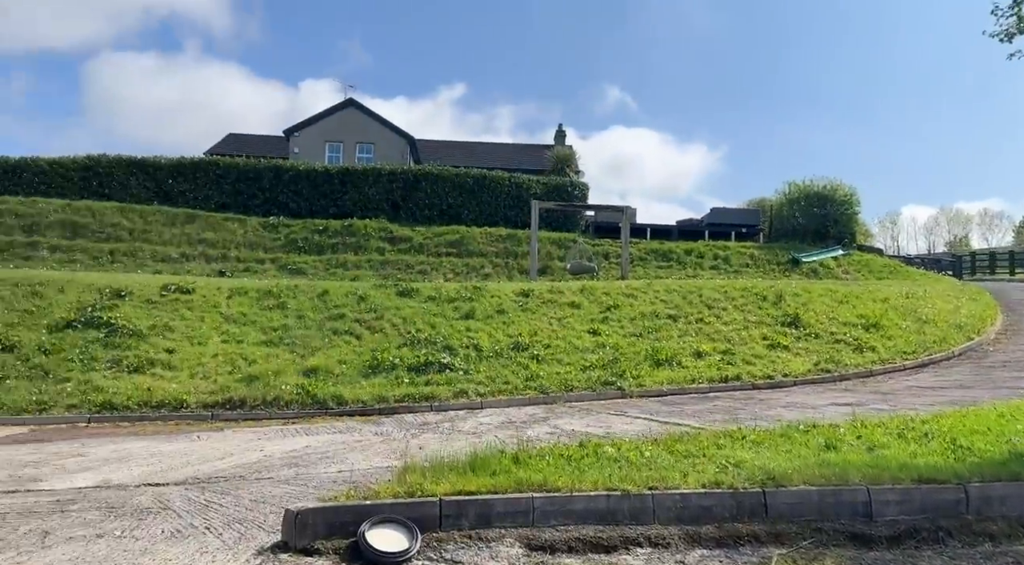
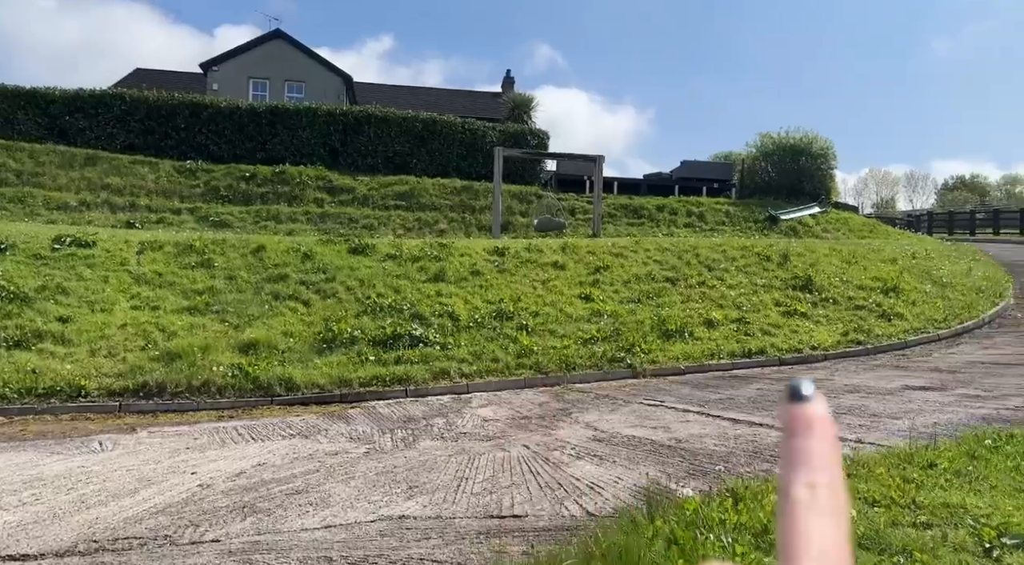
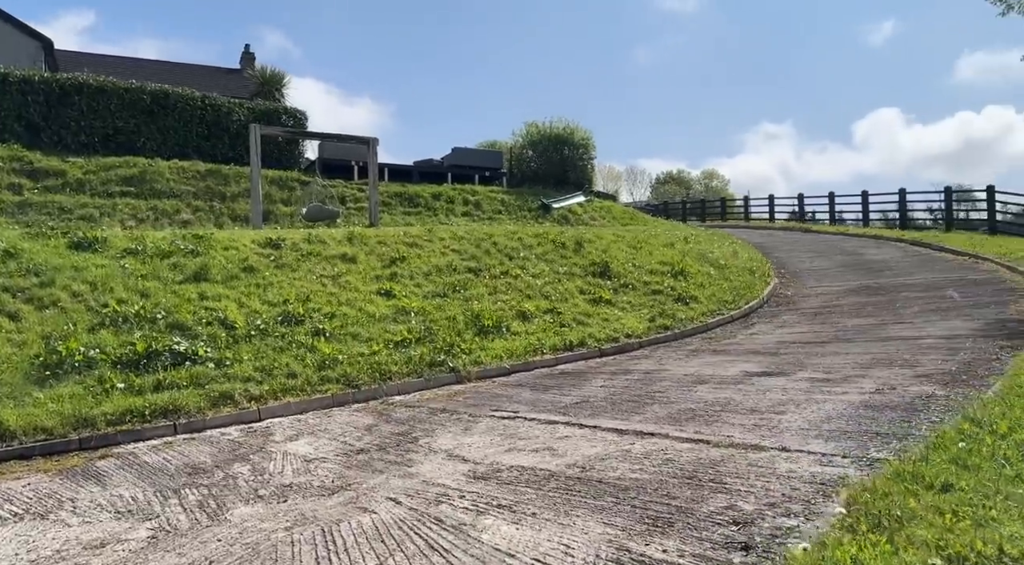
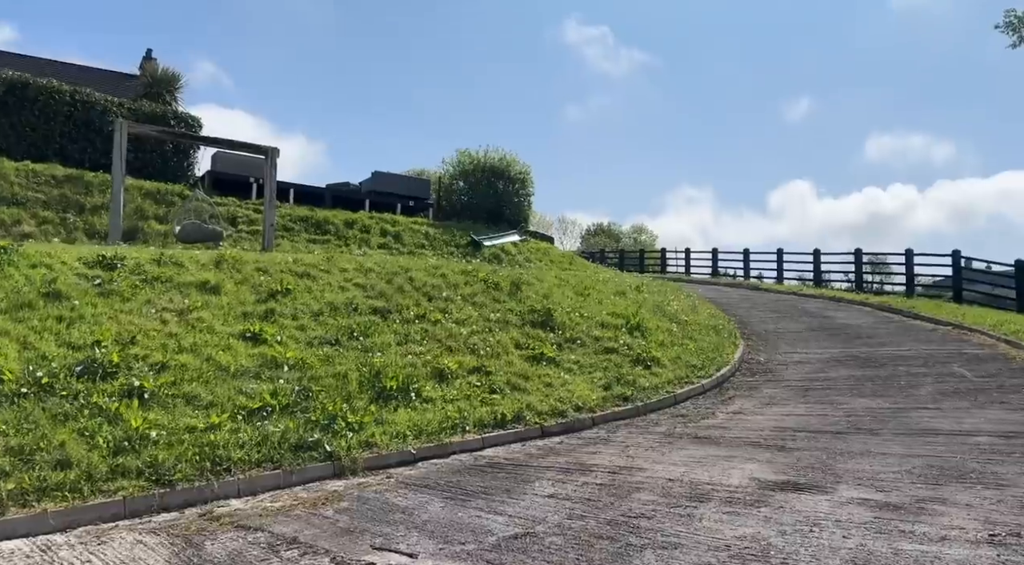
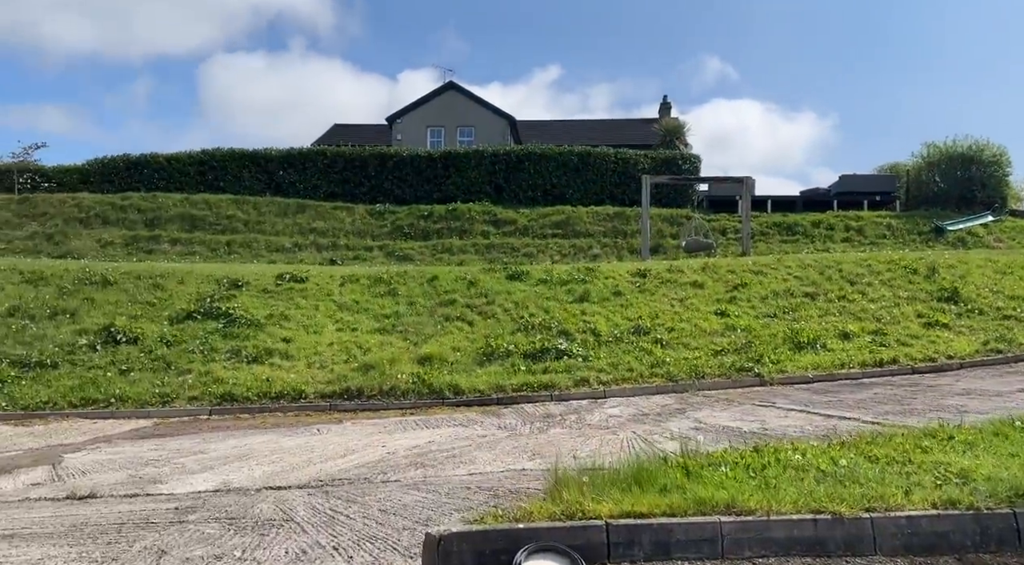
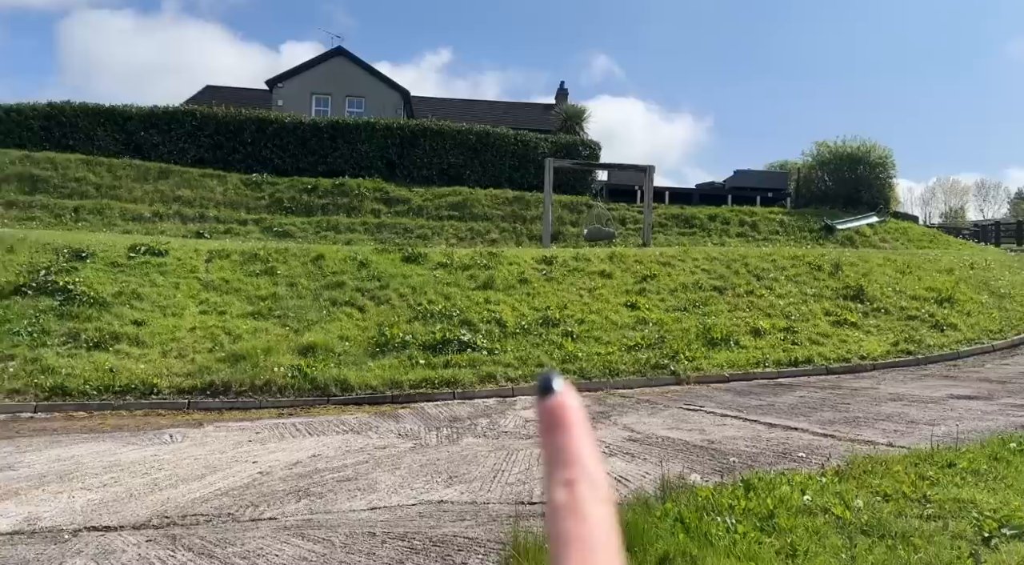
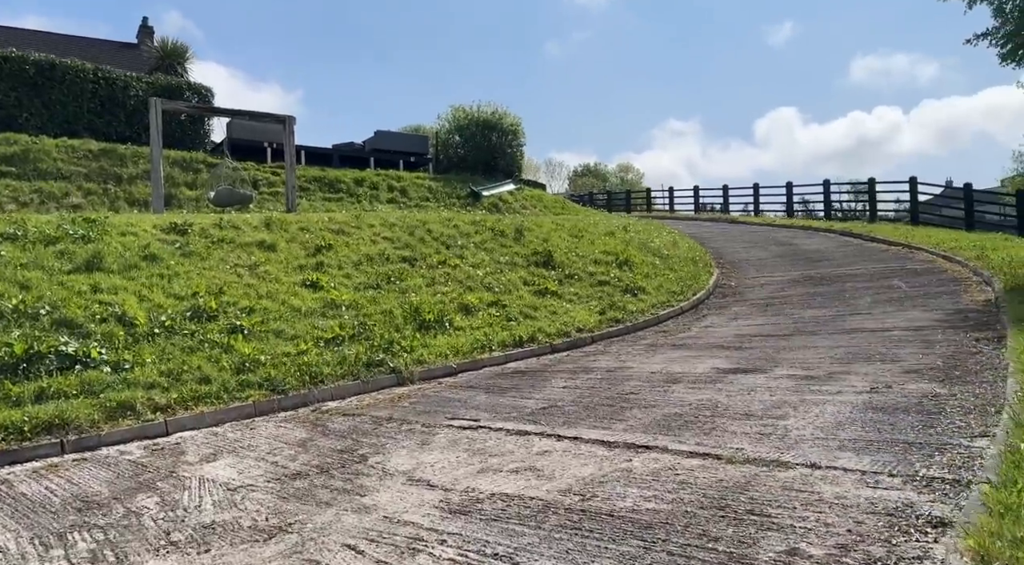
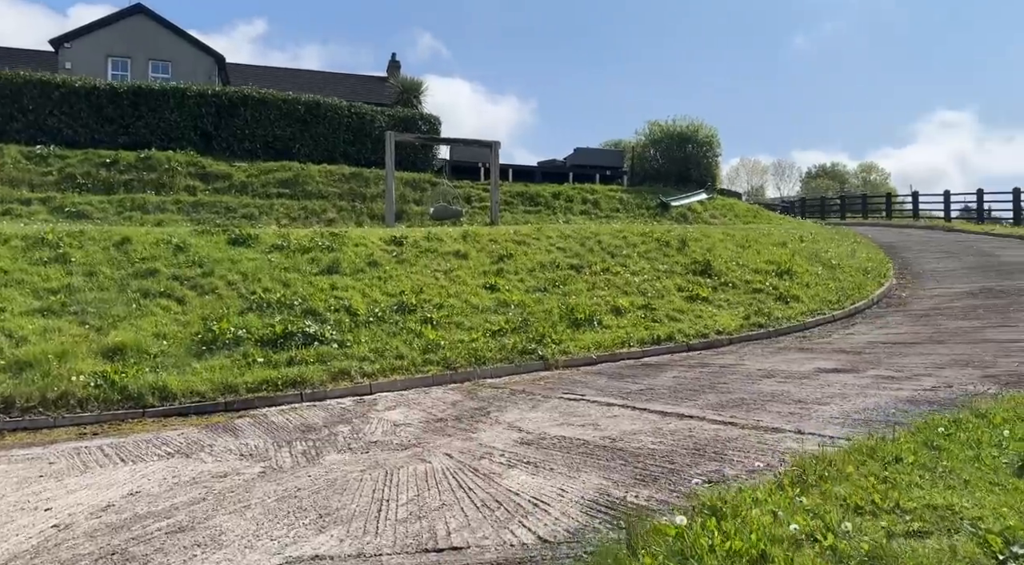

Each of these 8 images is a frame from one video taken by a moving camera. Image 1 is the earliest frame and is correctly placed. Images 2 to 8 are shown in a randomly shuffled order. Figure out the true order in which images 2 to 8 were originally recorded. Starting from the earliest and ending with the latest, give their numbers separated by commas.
5, 6, 2, 8, 3, 7, 4
